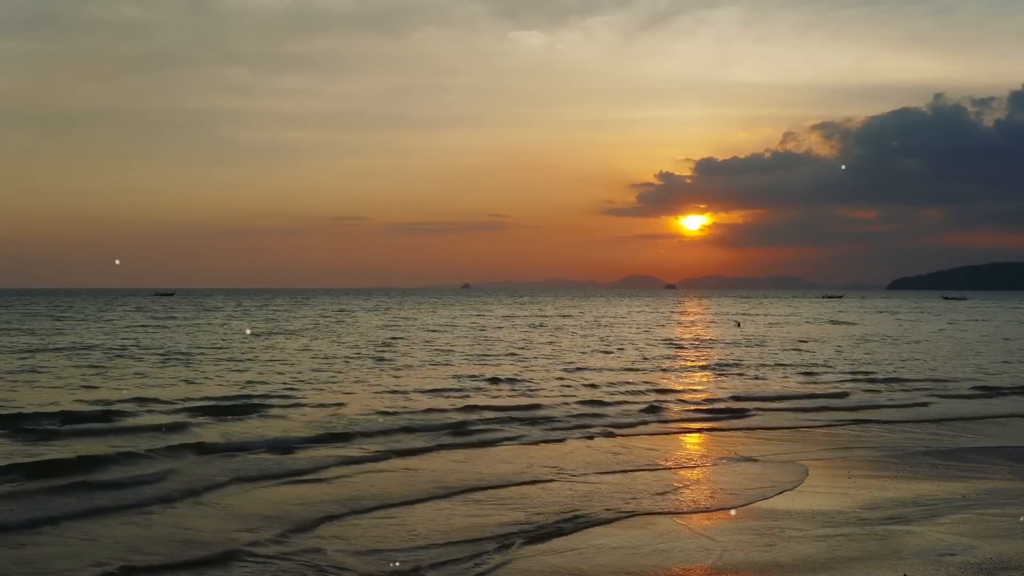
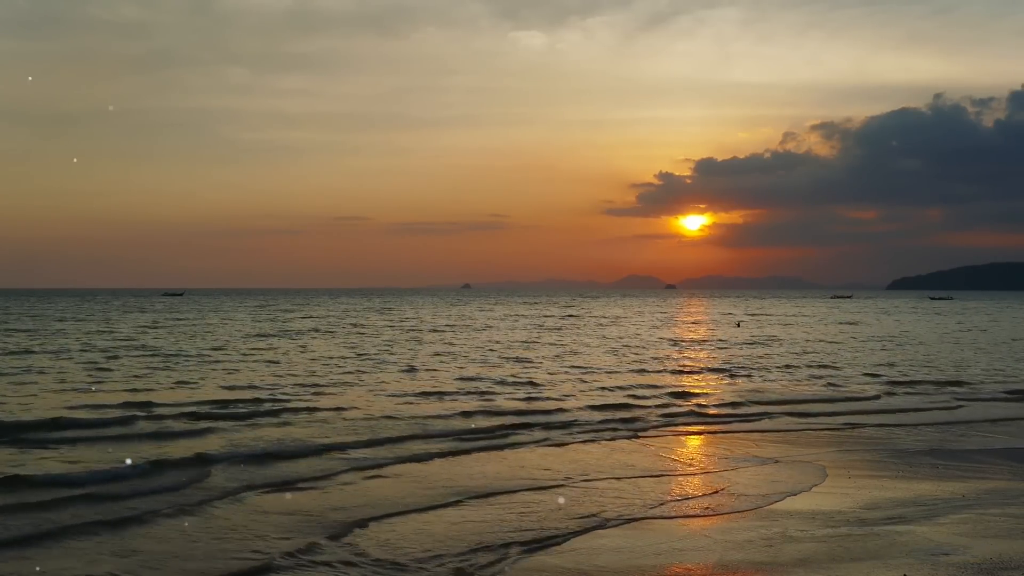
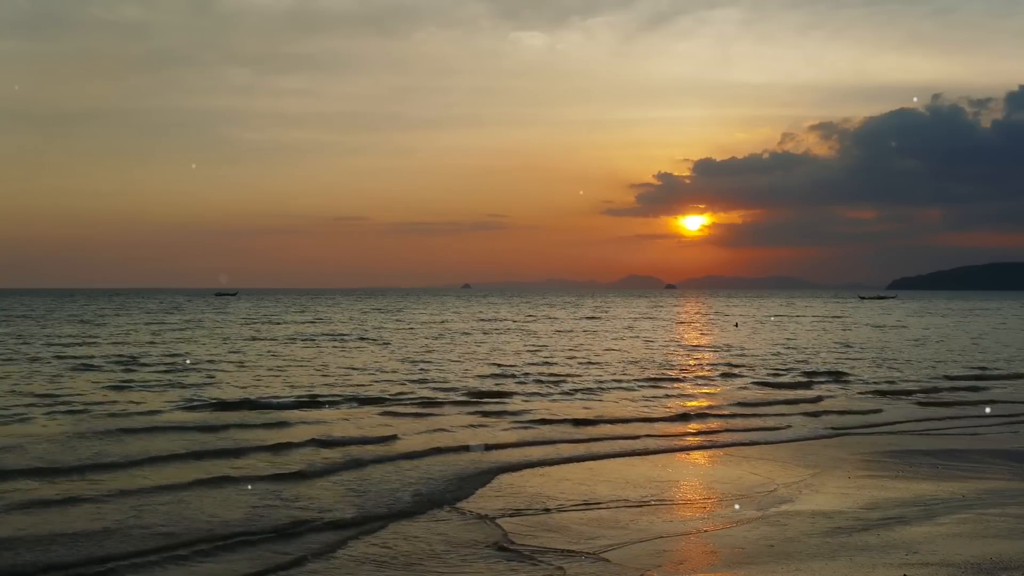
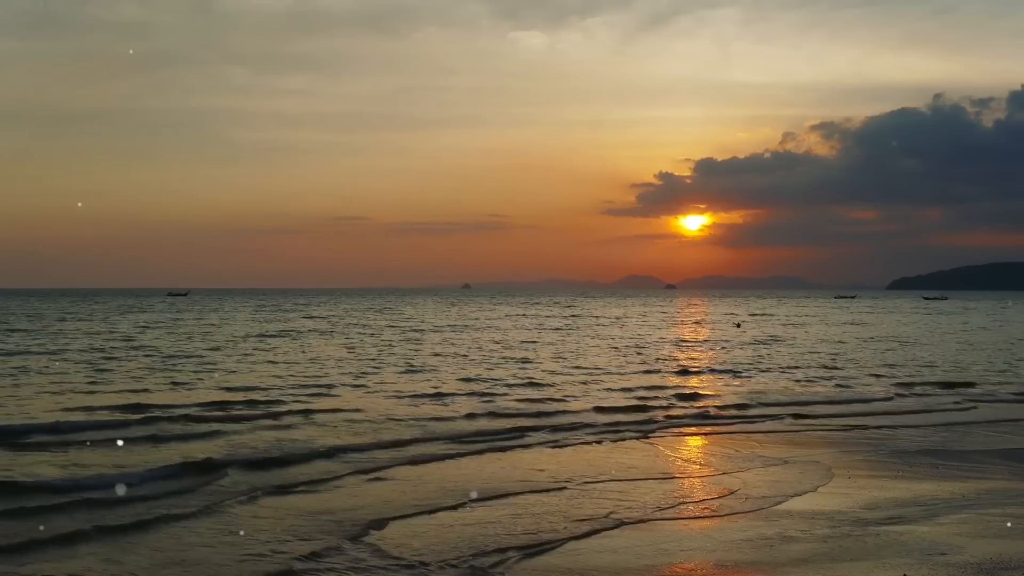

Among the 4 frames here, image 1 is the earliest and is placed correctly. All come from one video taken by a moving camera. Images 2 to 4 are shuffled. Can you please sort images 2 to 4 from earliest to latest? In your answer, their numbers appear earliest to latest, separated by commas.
2, 4, 3
